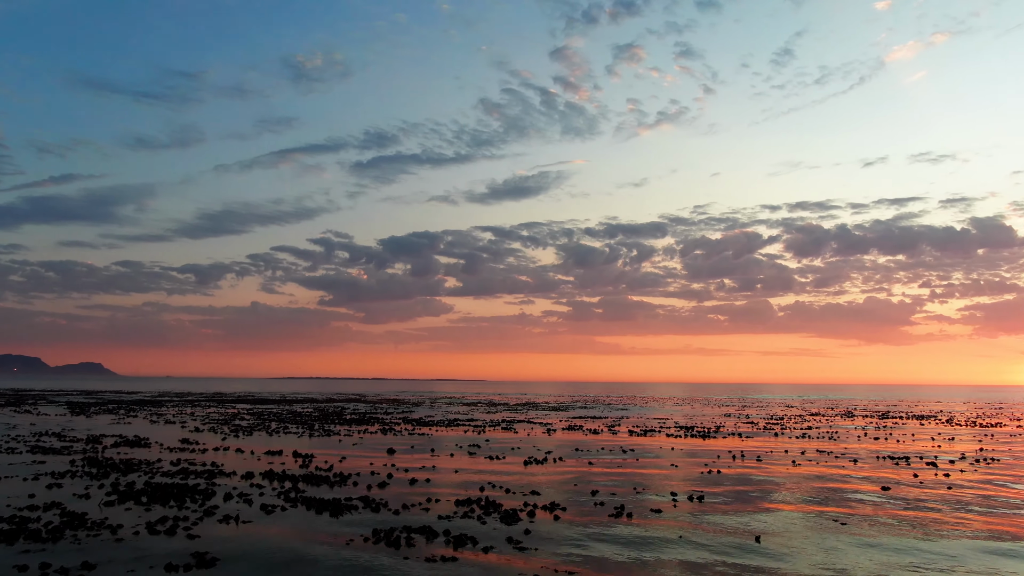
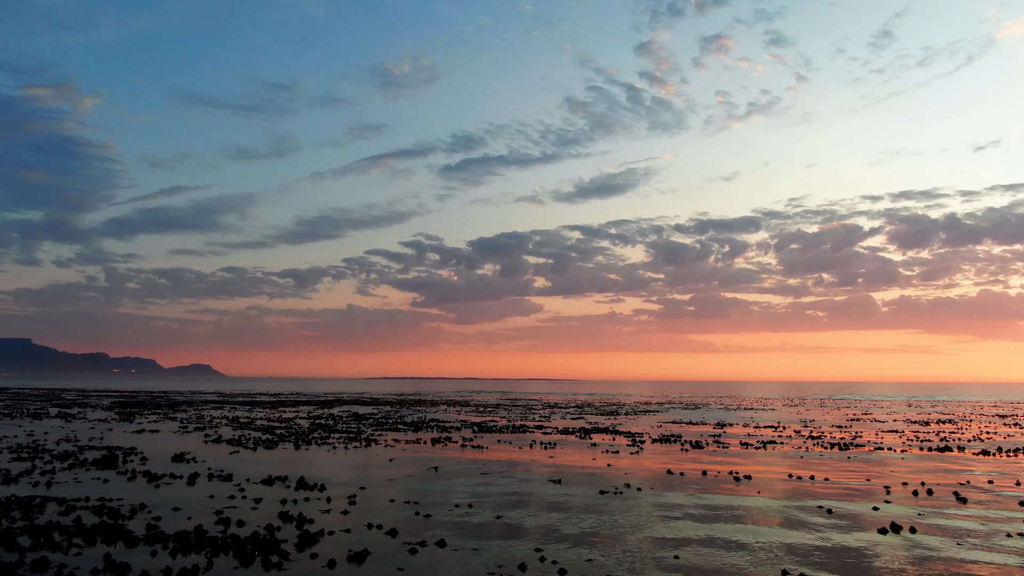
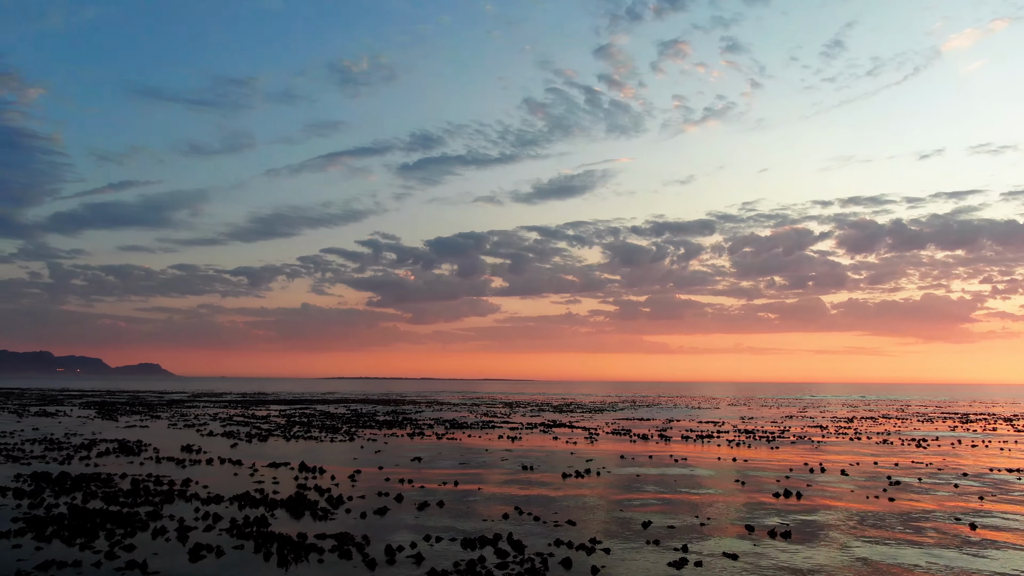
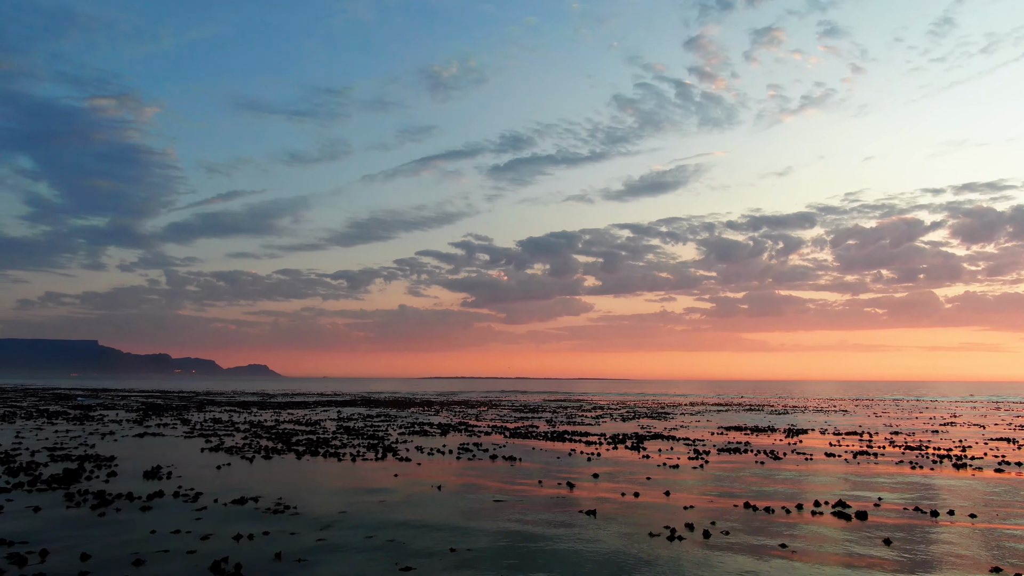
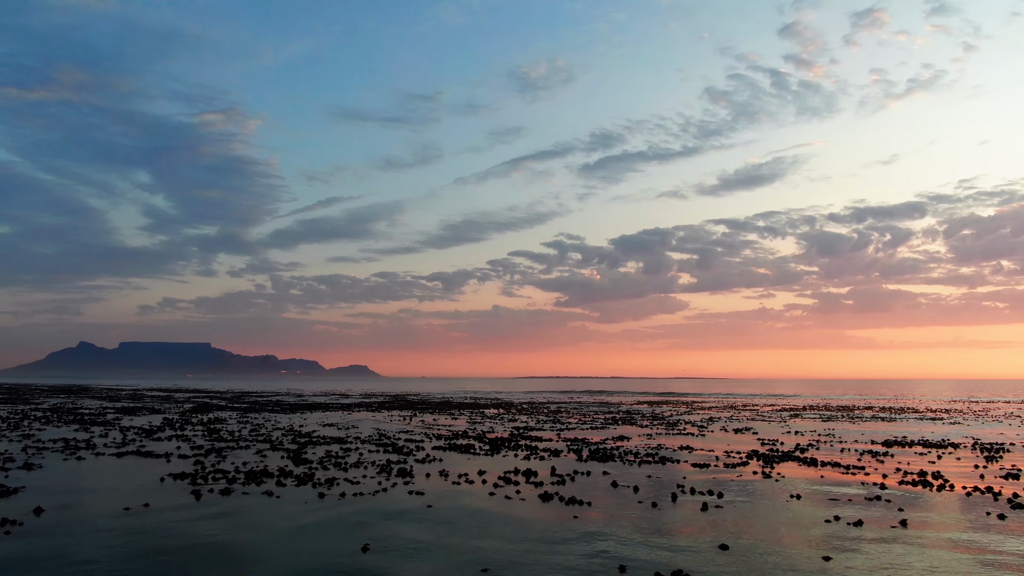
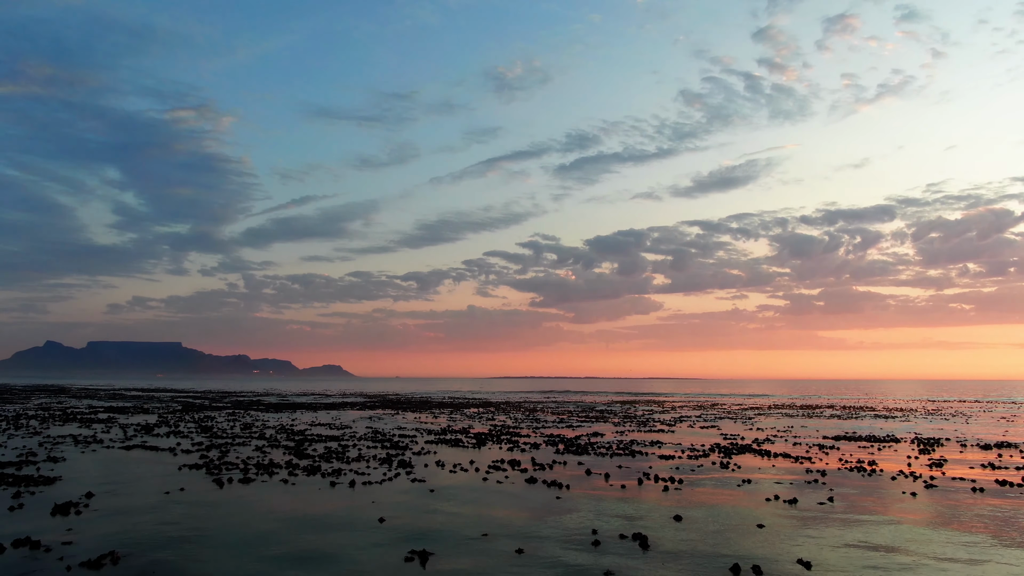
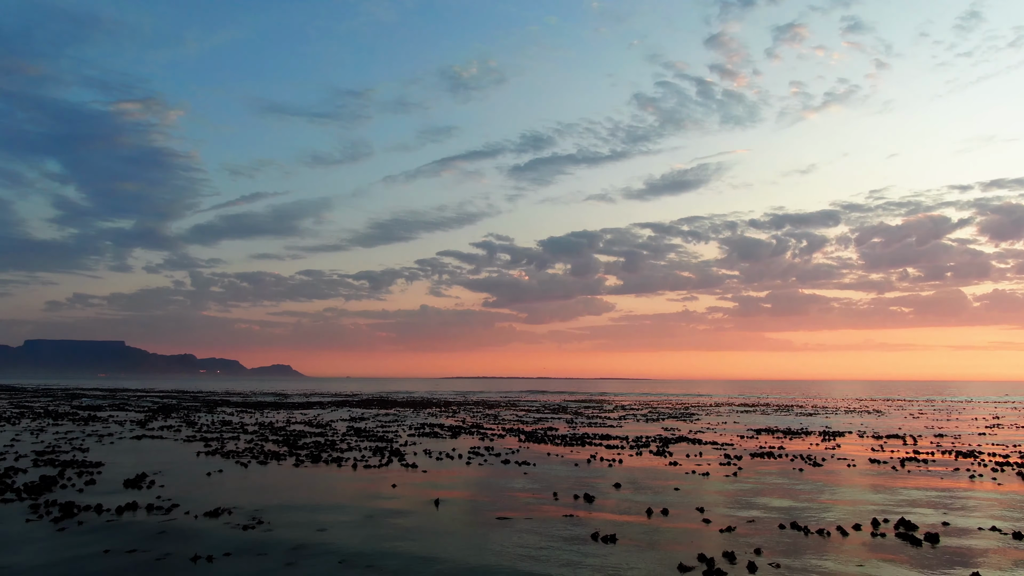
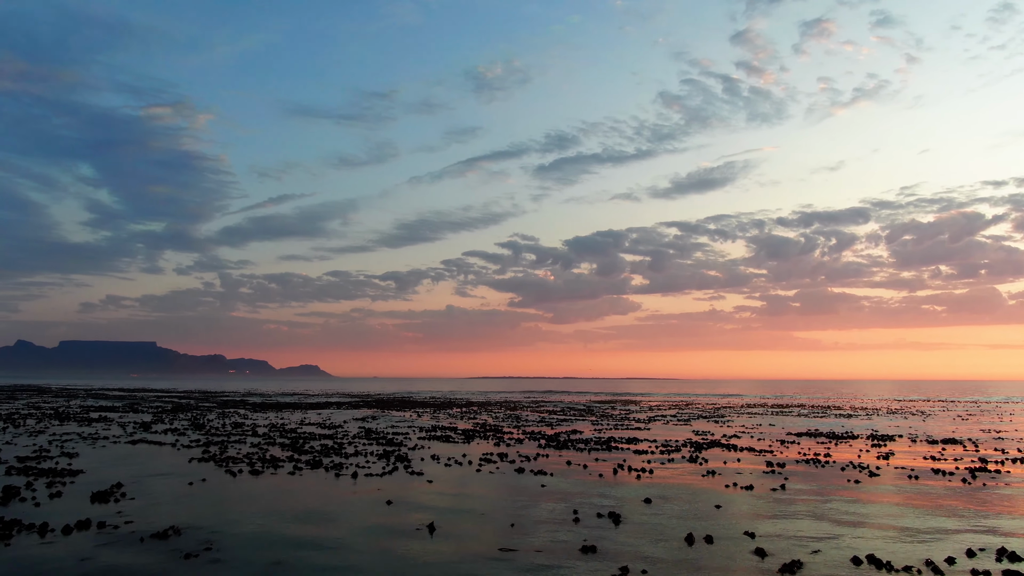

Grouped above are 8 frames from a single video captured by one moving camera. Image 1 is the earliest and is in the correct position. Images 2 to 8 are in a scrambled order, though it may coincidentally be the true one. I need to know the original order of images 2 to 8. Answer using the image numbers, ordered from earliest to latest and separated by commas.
3, 2, 4, 7, 8, 6, 5
